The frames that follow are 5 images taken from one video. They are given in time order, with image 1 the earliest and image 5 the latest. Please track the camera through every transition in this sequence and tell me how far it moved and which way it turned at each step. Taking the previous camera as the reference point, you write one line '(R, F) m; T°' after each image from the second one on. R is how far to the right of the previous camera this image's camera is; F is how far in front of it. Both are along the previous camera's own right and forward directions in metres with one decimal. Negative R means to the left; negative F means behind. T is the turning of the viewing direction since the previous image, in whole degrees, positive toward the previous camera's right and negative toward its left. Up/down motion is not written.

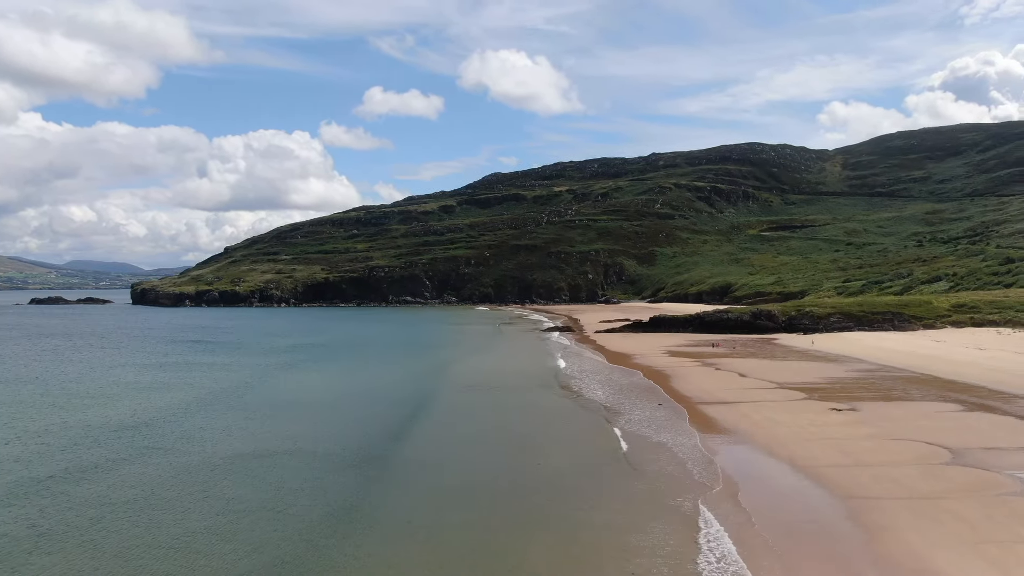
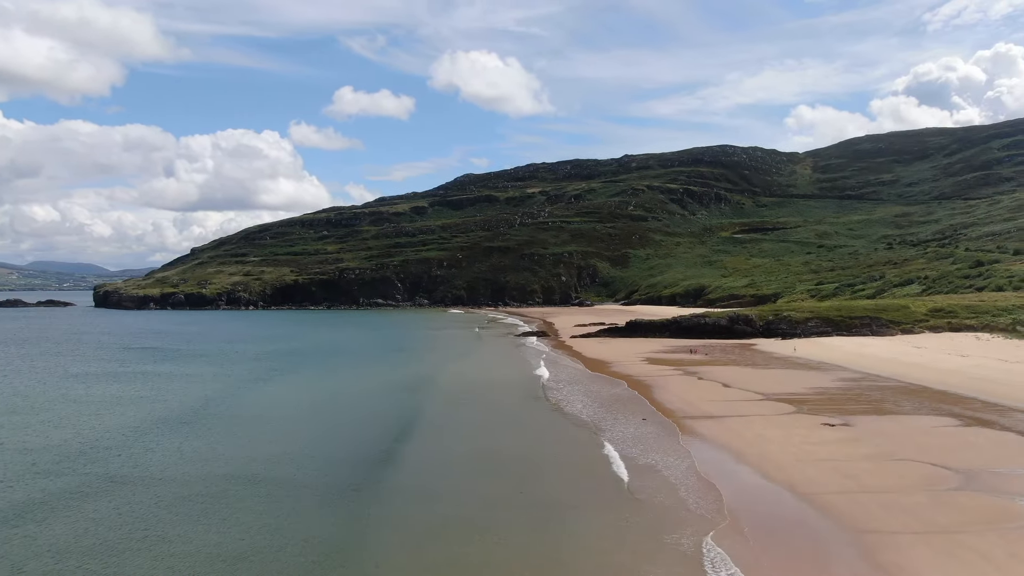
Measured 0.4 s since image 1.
(0.0, +1.5) m; +2°
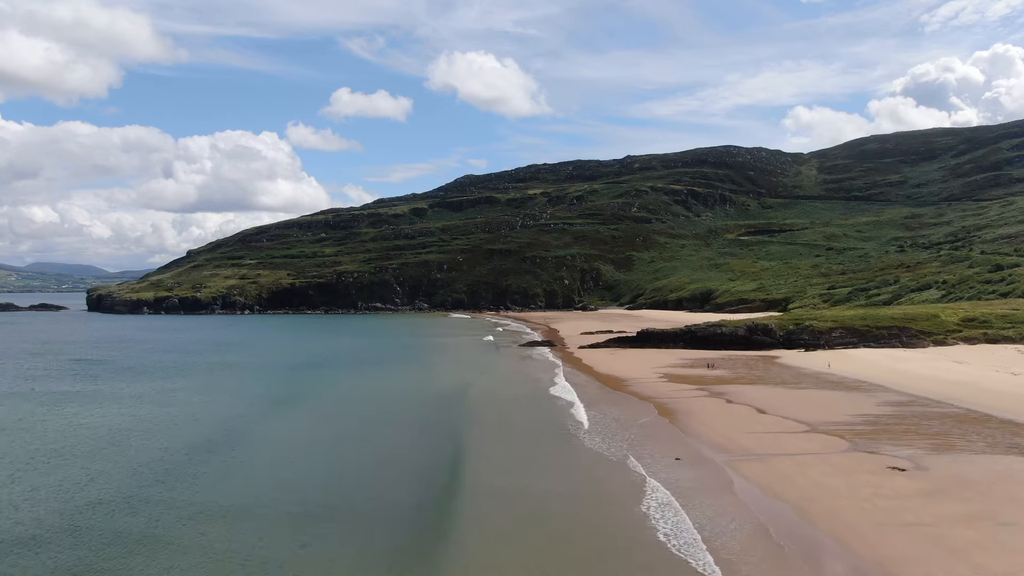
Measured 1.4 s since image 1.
(-0.5, +2.9) m; 0°
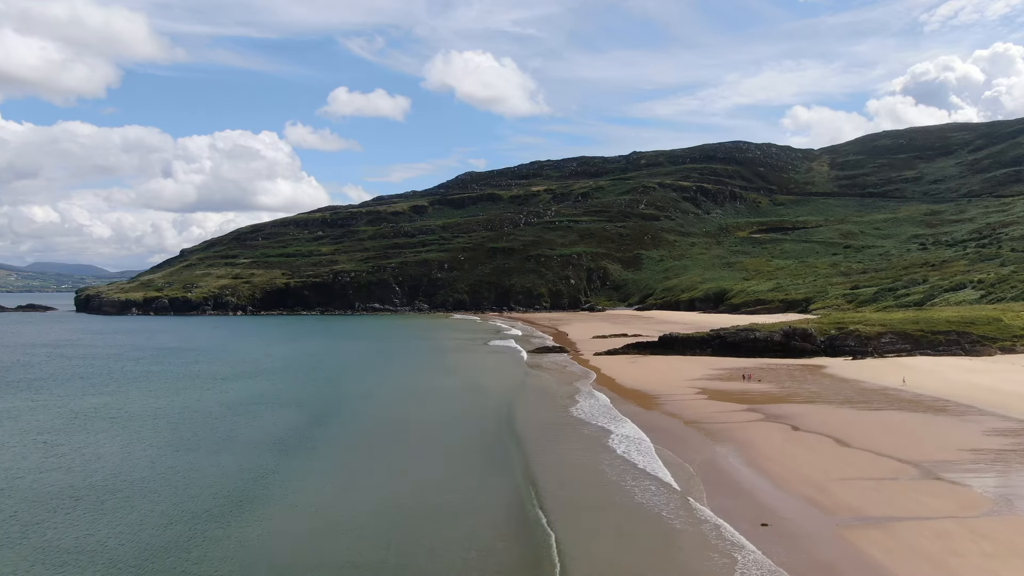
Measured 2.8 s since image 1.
(-0.7, +5.0) m; 0°
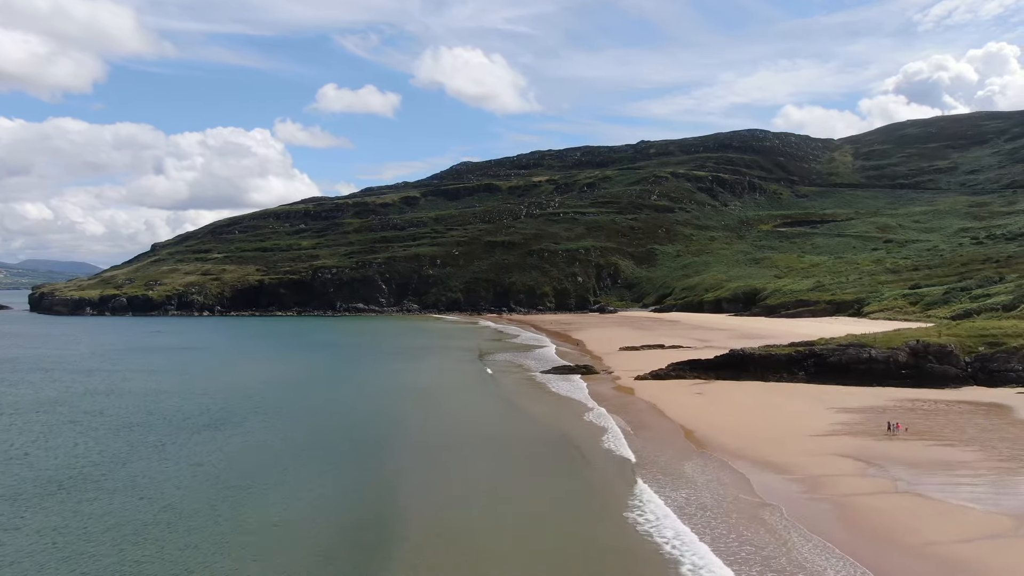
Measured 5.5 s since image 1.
(-1.2, +12.8) m; +1°
